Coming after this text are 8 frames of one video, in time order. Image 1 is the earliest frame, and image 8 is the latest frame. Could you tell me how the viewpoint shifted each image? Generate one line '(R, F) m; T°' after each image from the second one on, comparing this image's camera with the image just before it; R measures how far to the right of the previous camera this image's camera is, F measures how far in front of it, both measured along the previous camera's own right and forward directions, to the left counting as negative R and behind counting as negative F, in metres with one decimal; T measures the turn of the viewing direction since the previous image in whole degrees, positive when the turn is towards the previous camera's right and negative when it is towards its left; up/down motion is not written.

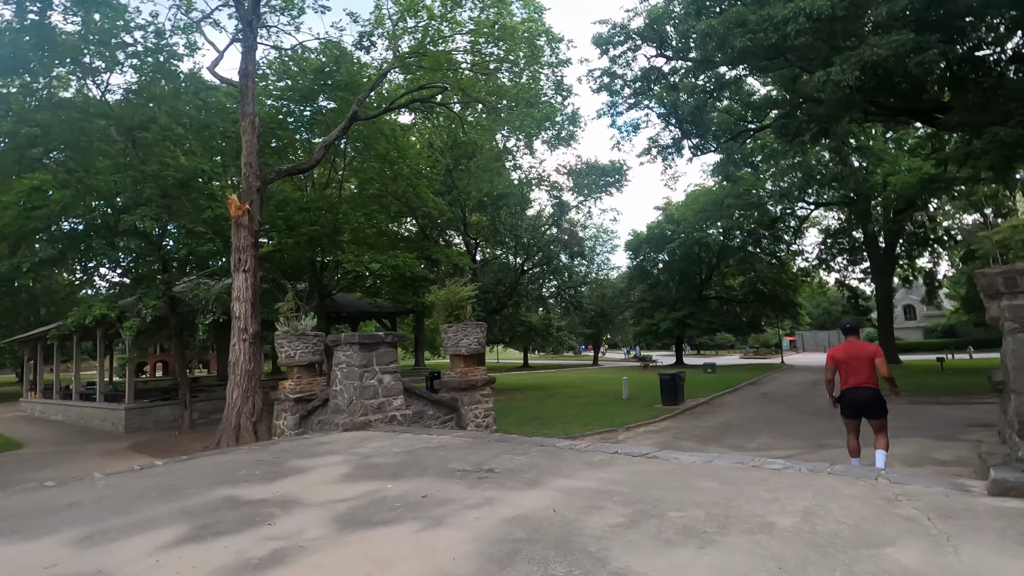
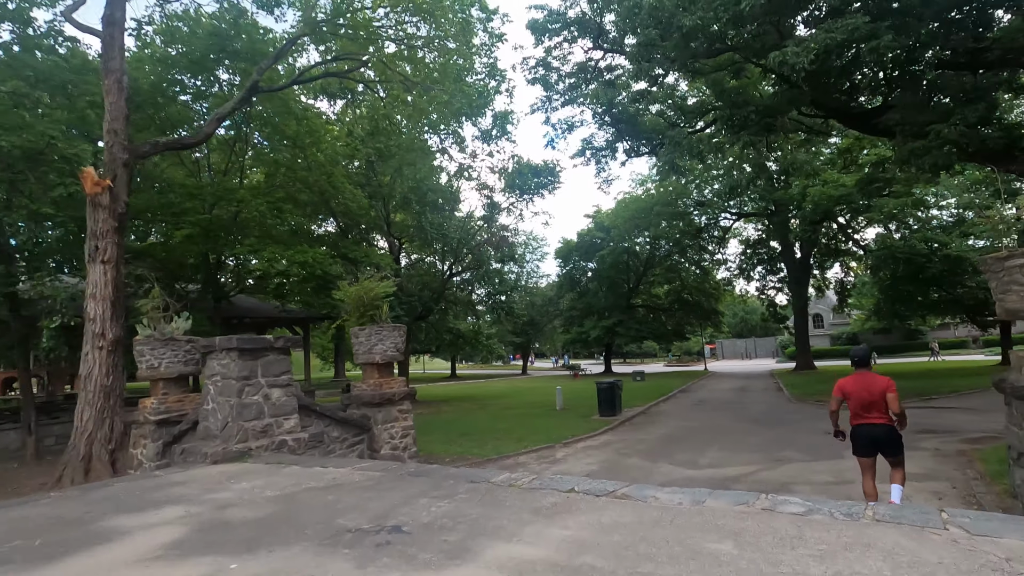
(+0.1, +1.4) m; +8°
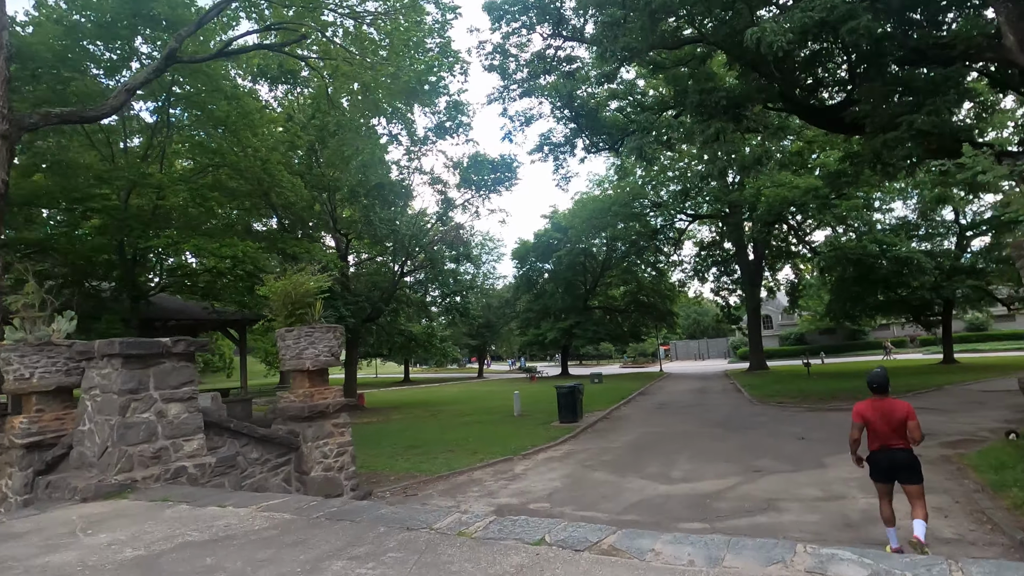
(0.0, +1.0) m; +5°
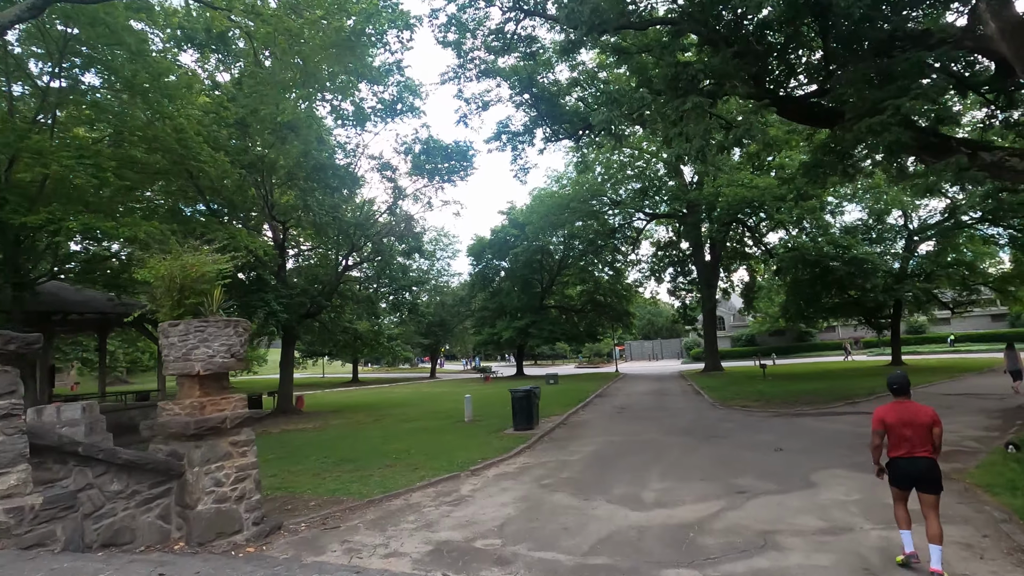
(+0.1, +1.2) m; +5°
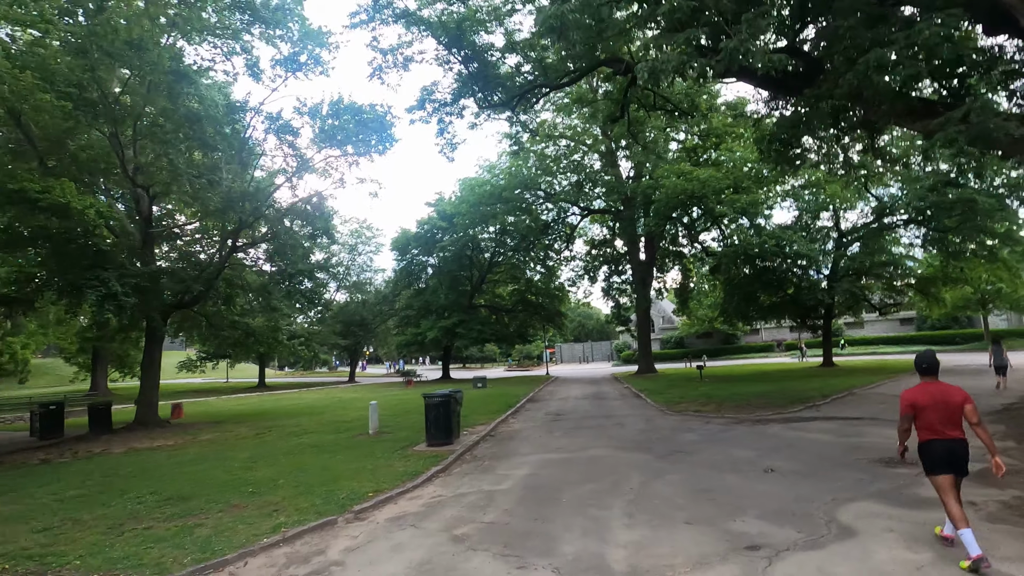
(+0.3, +2.4) m; +7°
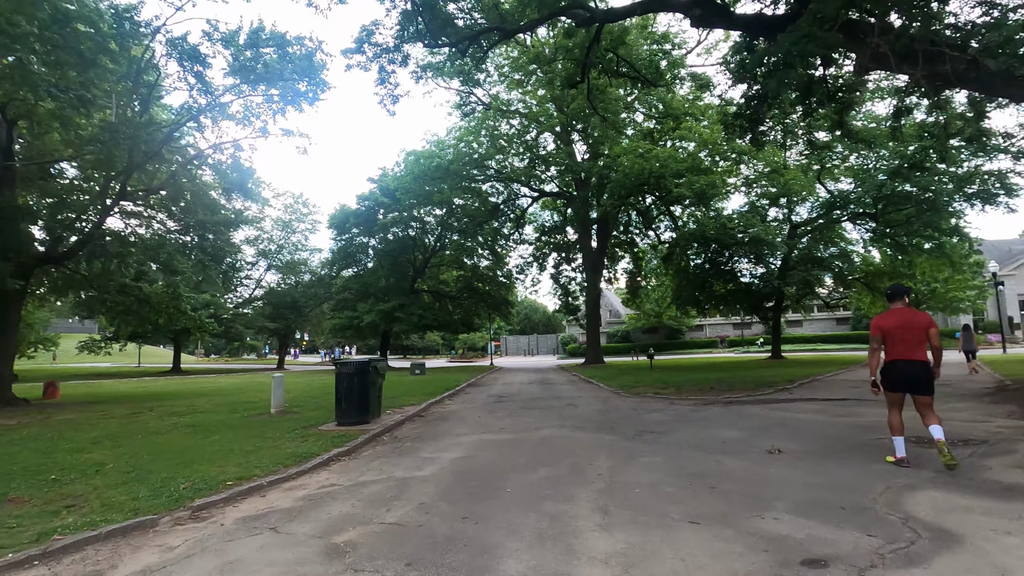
(+0.1, +1.8) m; +6°
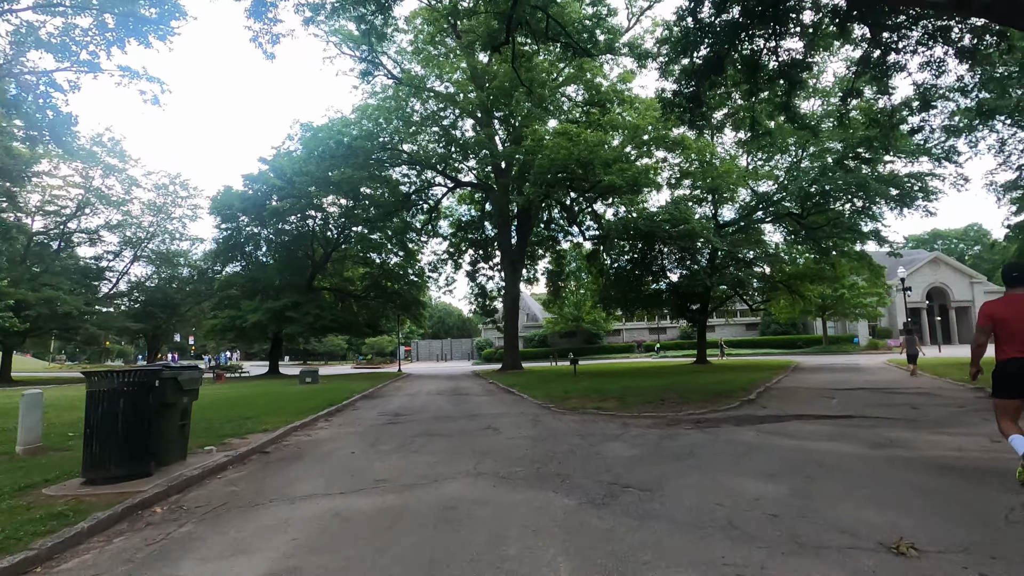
(+0.2, +2.7) m; +9°
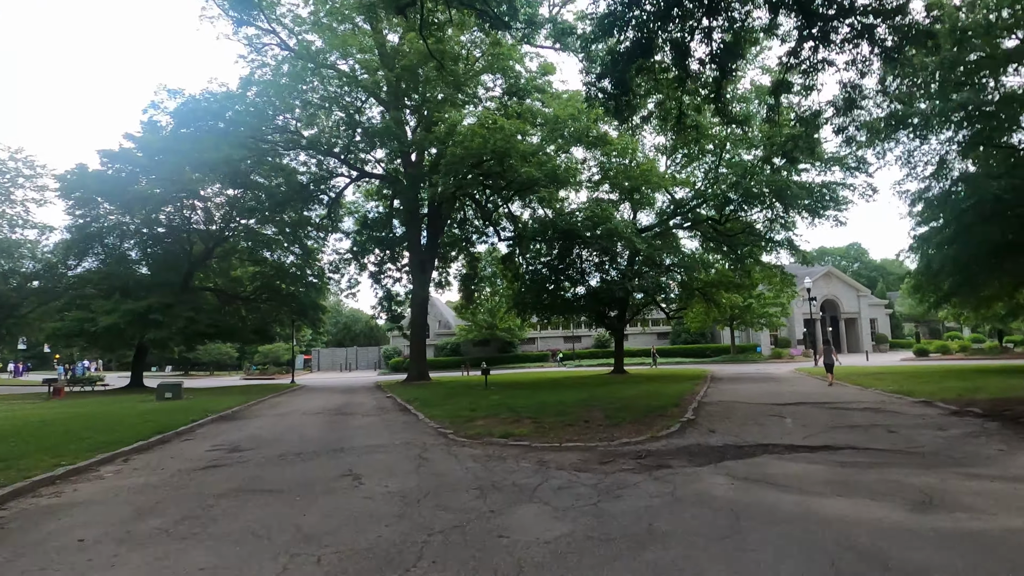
(+0.4, +2.0) m; +9°
